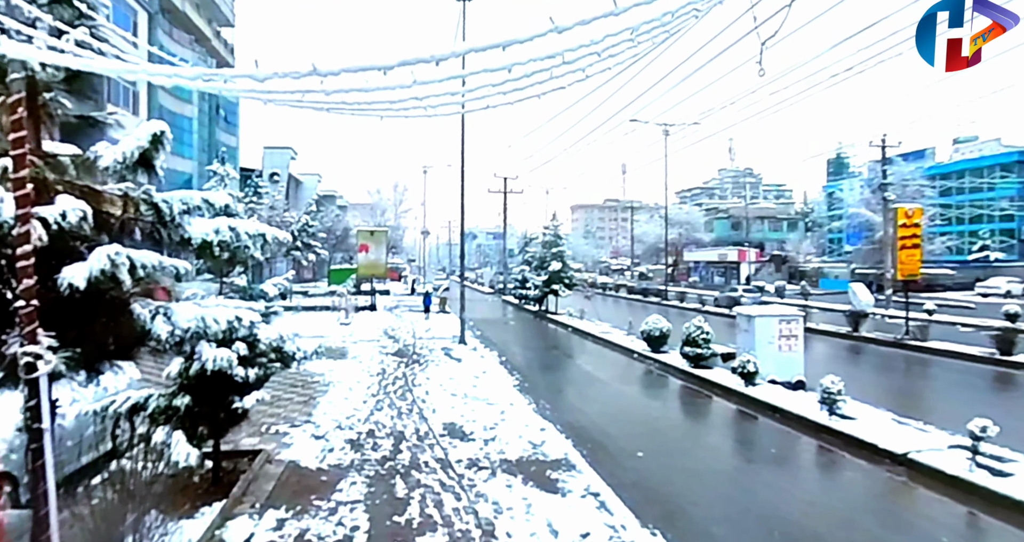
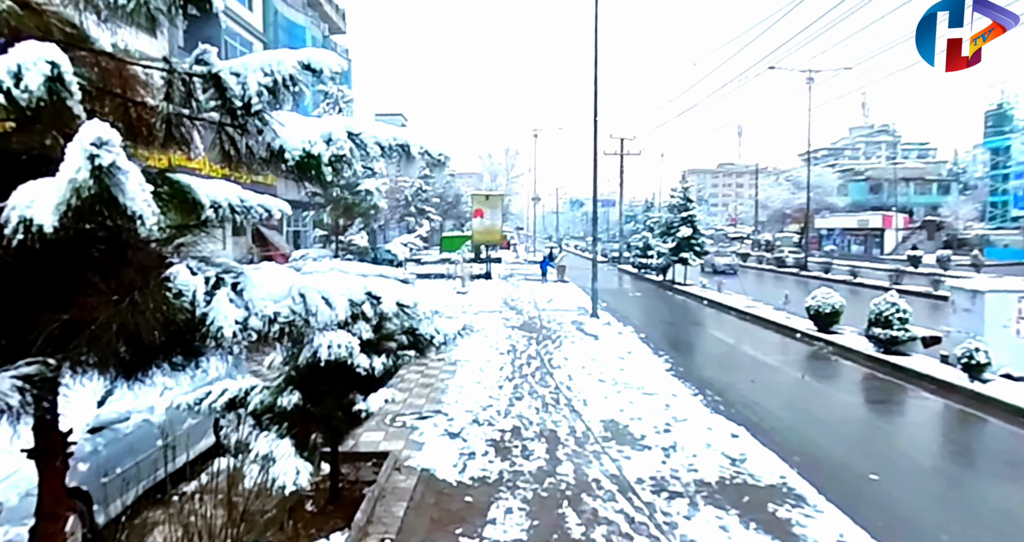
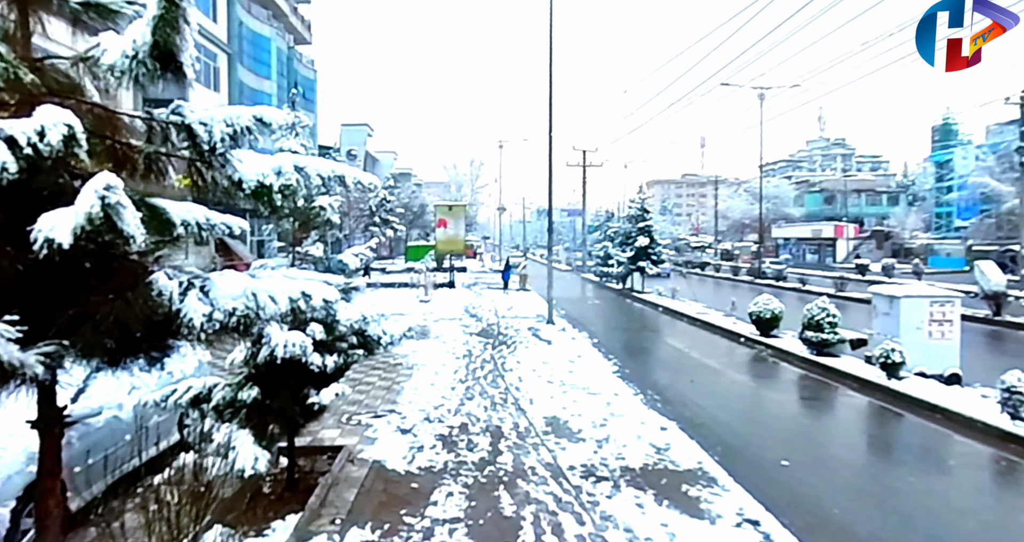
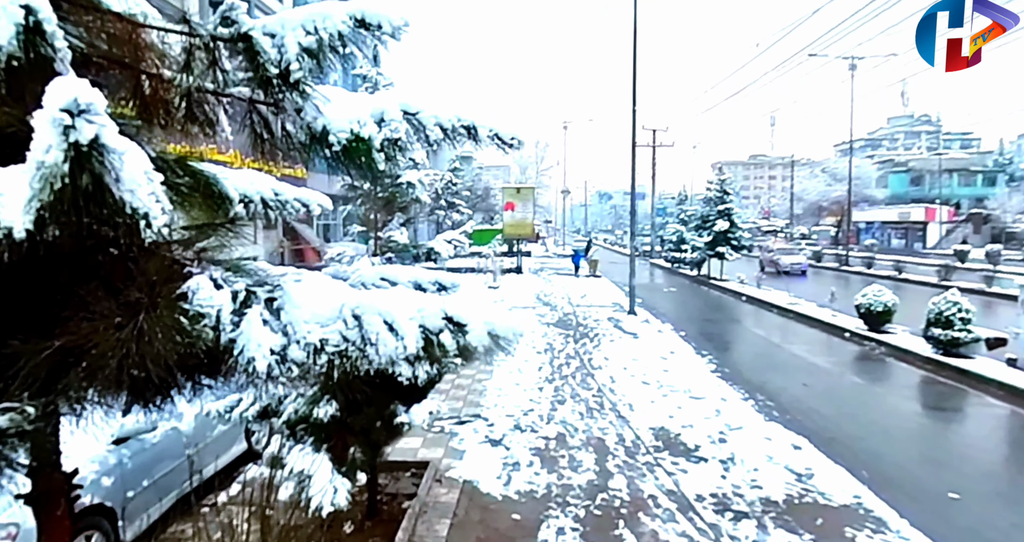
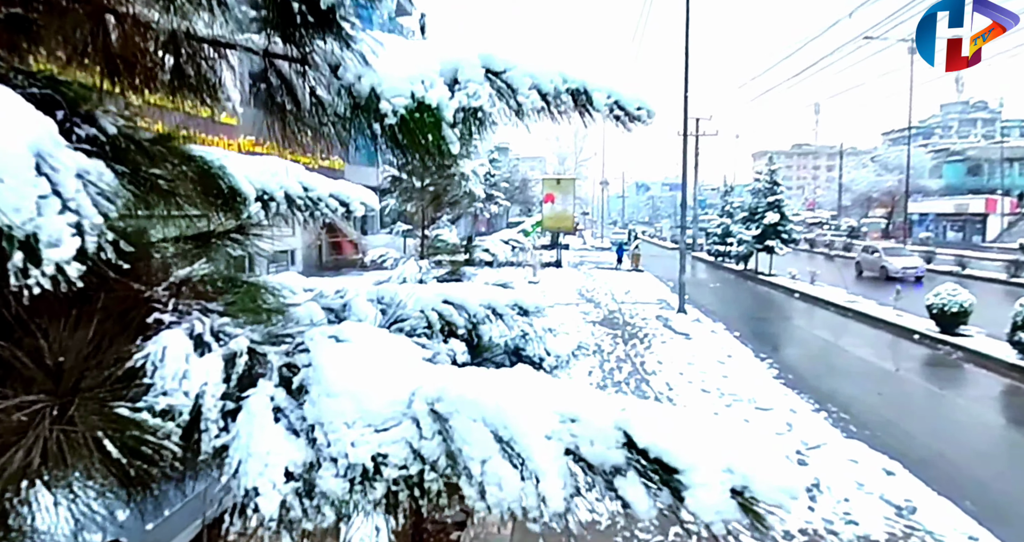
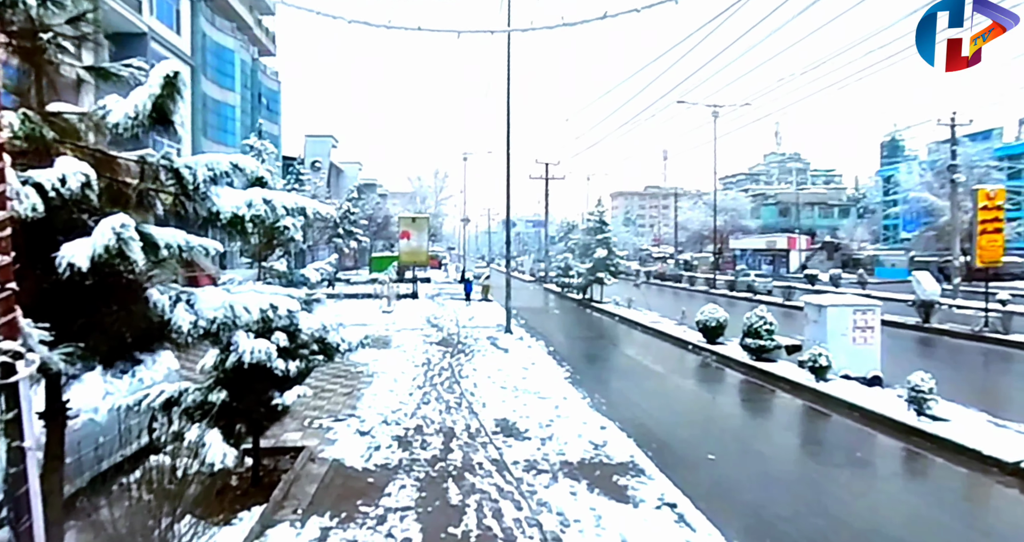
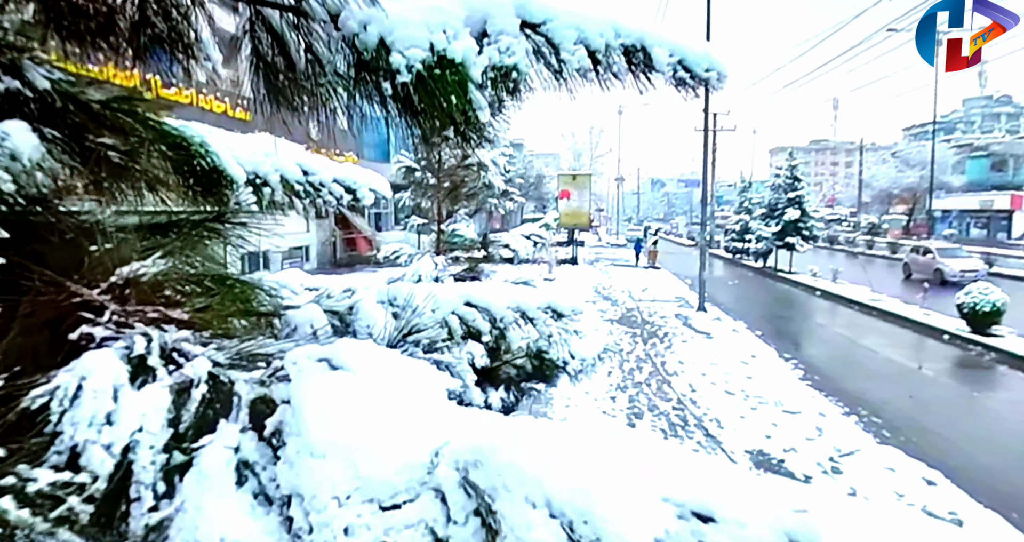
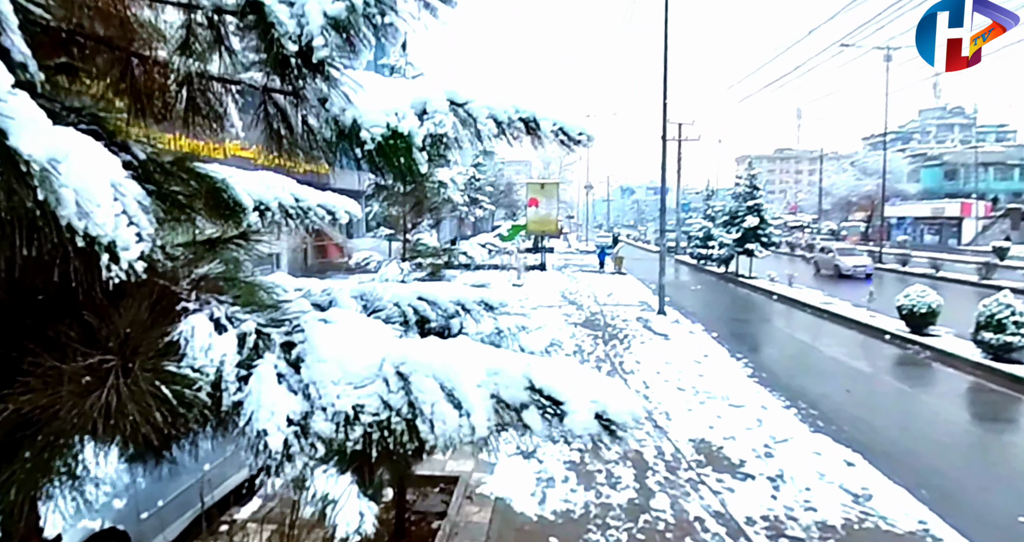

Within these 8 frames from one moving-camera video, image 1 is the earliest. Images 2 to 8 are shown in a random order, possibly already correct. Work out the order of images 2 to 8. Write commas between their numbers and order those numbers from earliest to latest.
6, 3, 2, 4, 8, 5, 7
